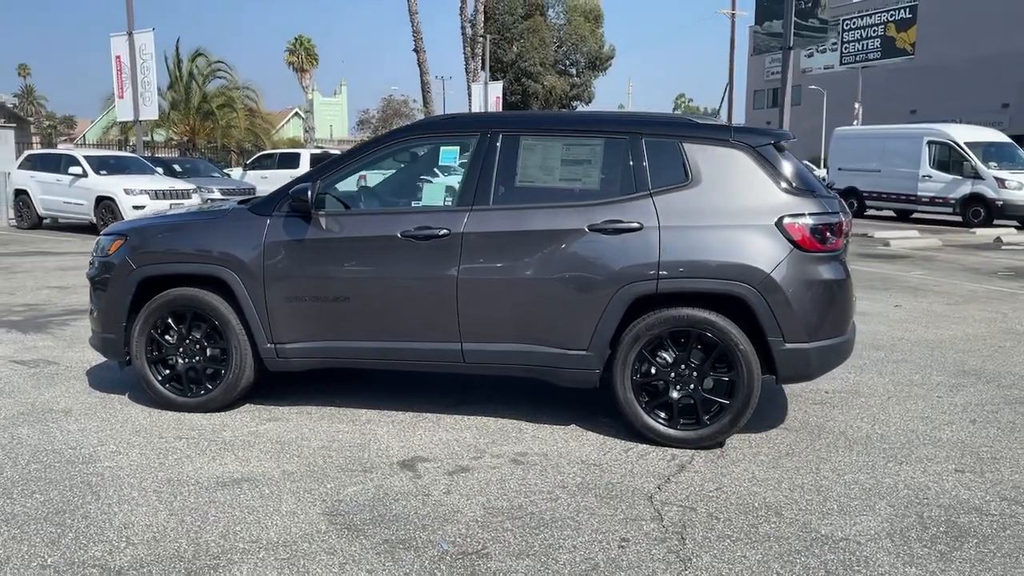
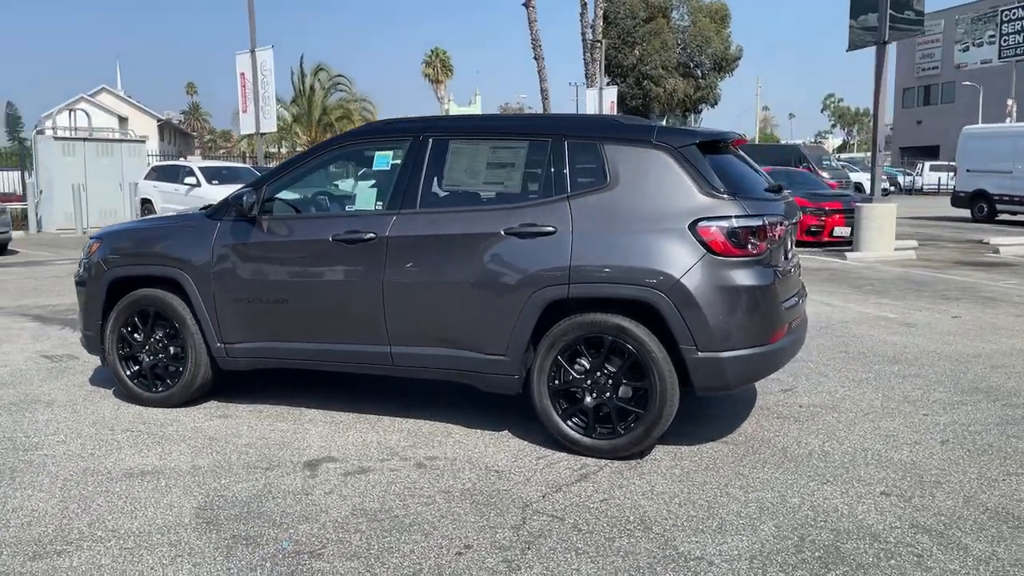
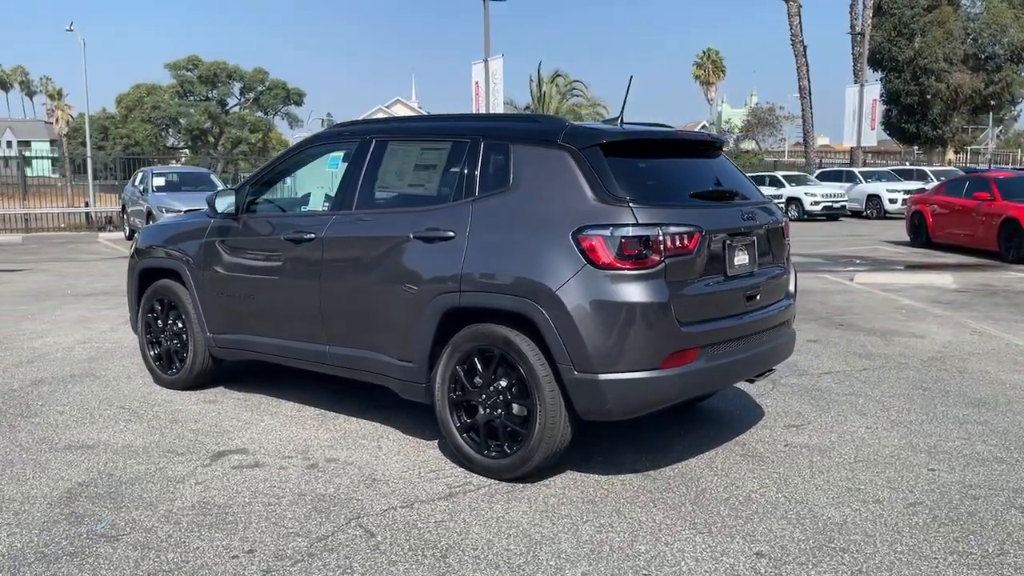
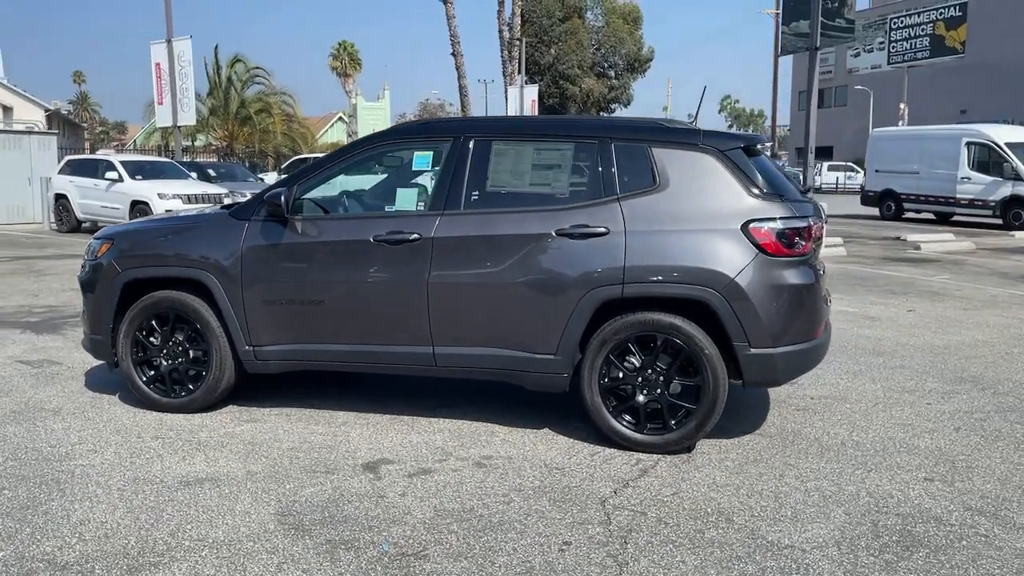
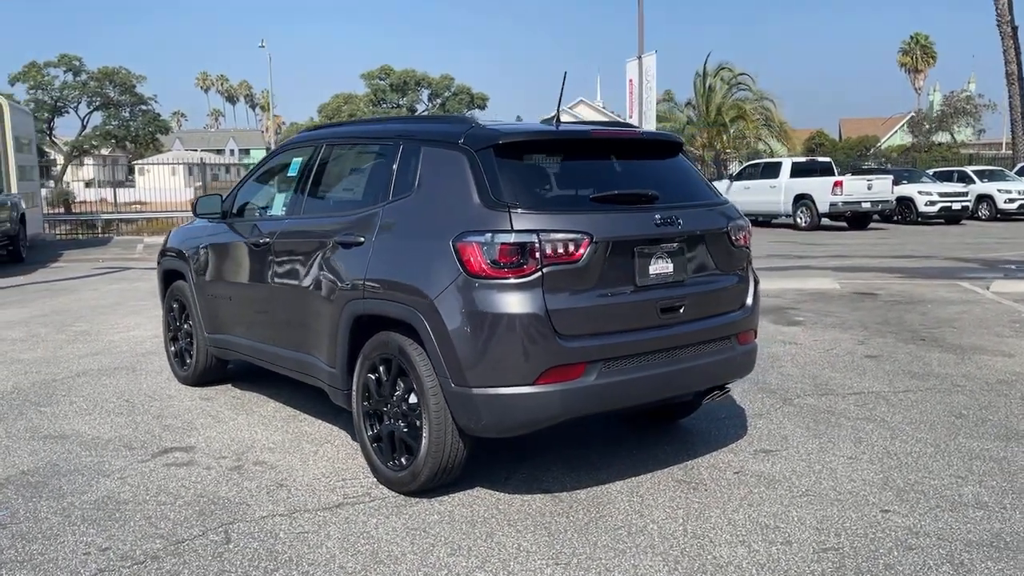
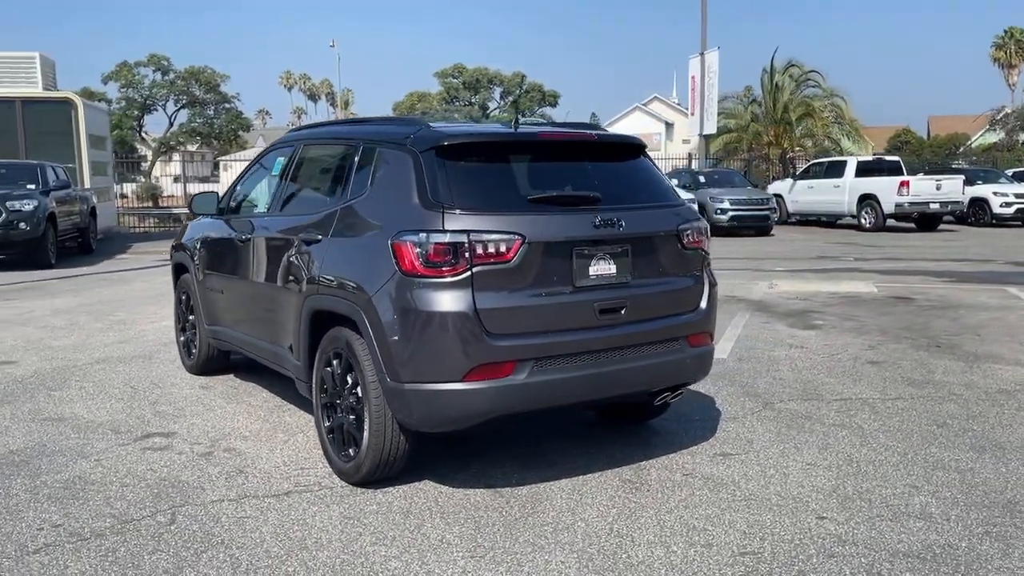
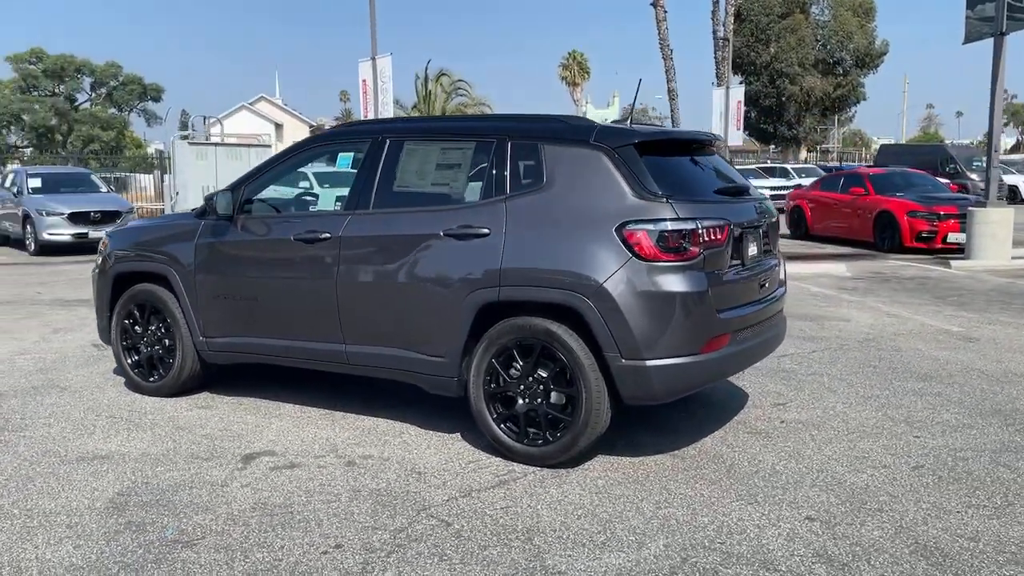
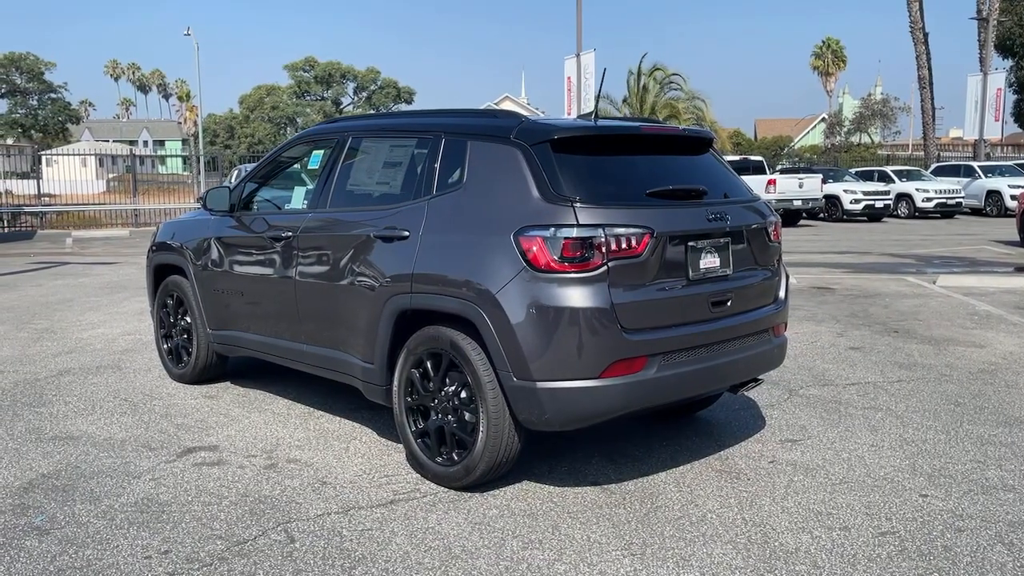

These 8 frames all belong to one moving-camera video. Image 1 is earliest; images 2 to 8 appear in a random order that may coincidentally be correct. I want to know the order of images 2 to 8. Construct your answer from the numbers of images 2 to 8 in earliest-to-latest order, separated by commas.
4, 2, 7, 3, 8, 5, 6
